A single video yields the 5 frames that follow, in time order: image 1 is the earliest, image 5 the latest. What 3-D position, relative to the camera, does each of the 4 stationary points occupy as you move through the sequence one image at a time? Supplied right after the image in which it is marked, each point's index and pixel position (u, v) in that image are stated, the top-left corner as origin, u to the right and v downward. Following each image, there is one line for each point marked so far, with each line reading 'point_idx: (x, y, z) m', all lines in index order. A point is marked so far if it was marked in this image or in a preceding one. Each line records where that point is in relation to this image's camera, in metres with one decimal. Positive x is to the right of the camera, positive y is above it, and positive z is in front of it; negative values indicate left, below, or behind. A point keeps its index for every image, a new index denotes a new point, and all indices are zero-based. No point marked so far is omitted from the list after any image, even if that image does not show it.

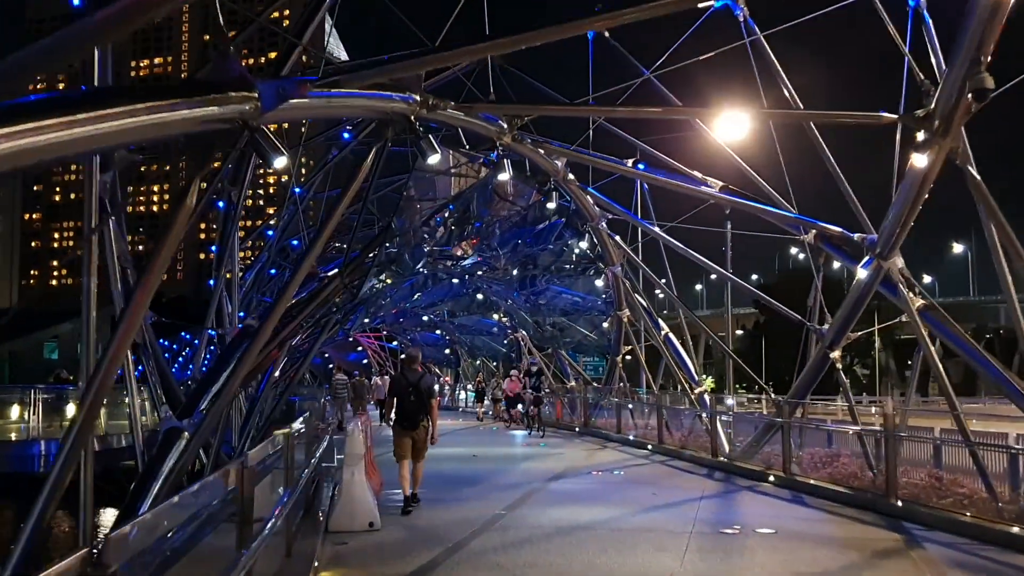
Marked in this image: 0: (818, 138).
0: (+5.0, +2.5, +16.0) m
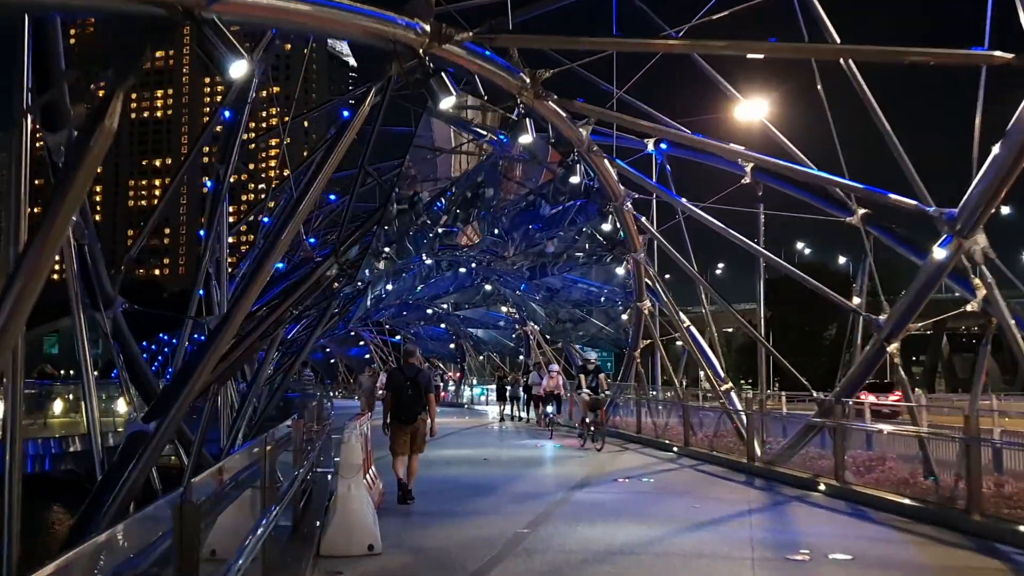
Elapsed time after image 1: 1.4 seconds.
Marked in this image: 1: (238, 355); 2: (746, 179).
0: (+5.3, +2.7, +14.3) m
1: (-3.3, -0.8, +11.8) m
2: (+4.6, +2.2, +19.4) m
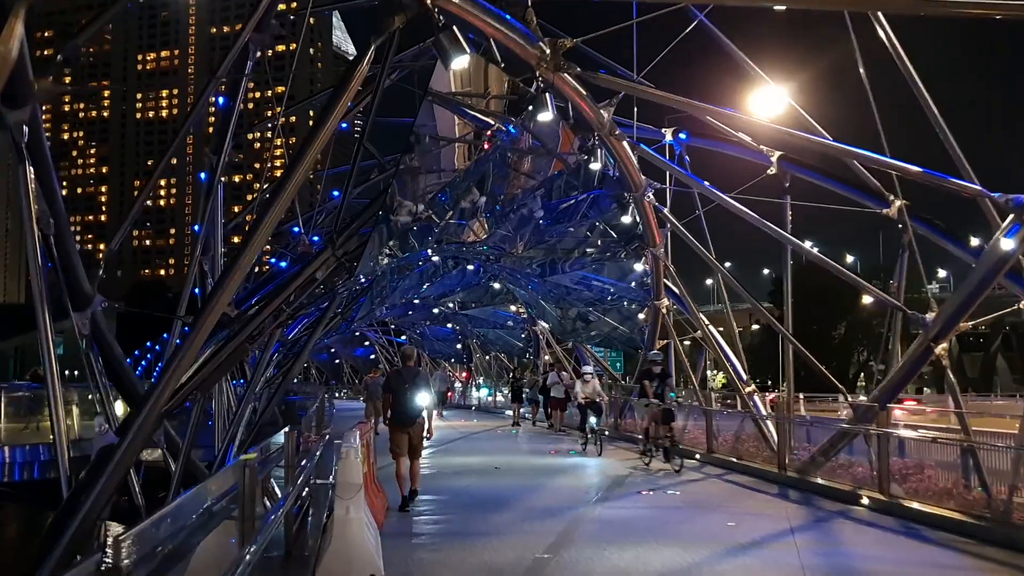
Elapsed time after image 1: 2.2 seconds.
0: (+5.4, +2.8, +13.2) m
1: (-3.1, -0.7, +10.7) m
2: (+4.9, +2.2, +18.3) m
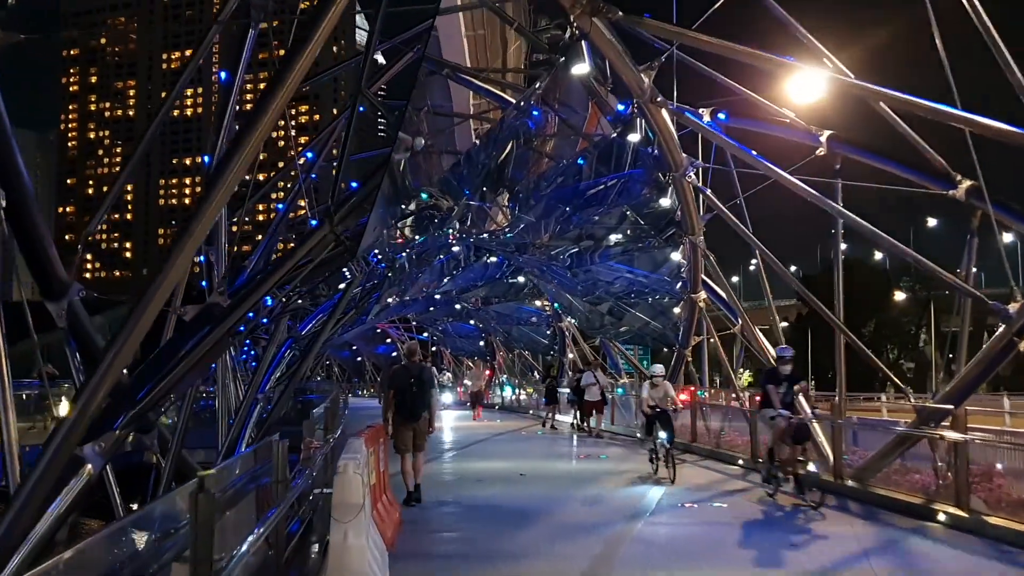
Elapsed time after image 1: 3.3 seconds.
0: (+5.8, +2.9, +11.7) m
1: (-2.9, -0.6, +9.4) m
2: (+5.3, +2.4, +16.8) m
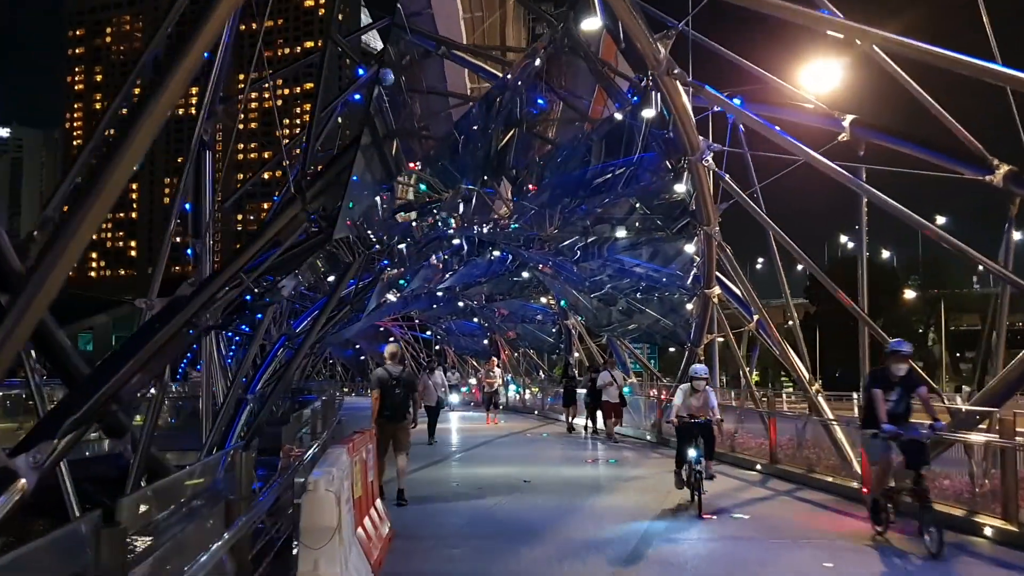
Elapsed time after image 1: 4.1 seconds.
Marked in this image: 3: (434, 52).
0: (+5.8, +3.0, +10.7) m
1: (-2.9, -0.5, +8.5) m
2: (+5.4, +2.5, +15.8) m
3: (-1.0, +3.2, +13.1) m
